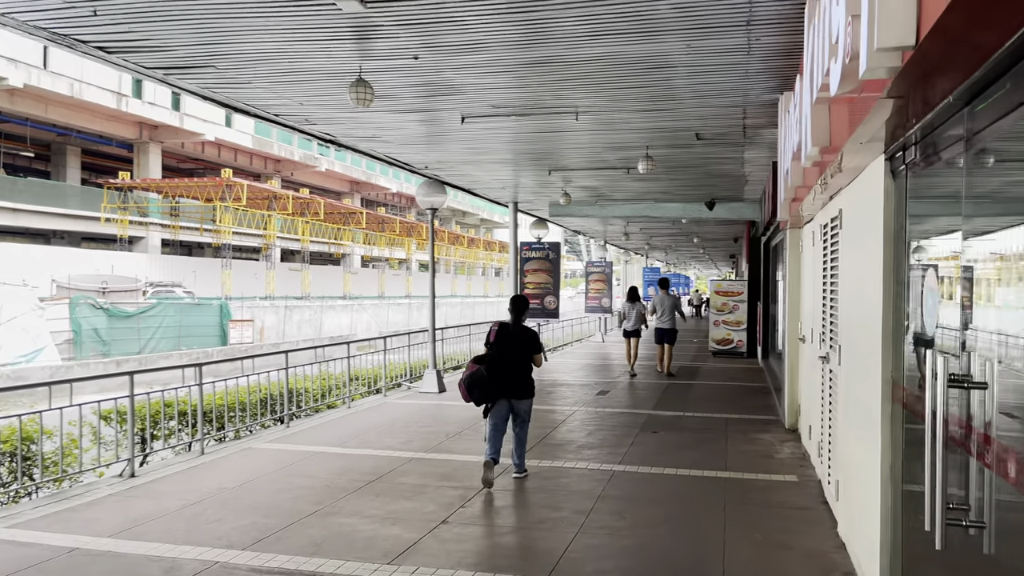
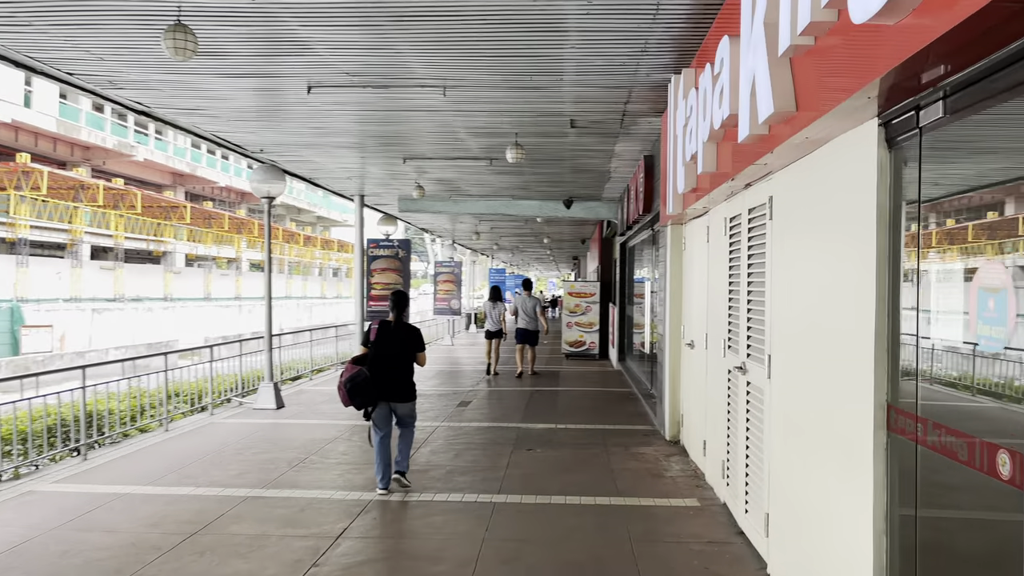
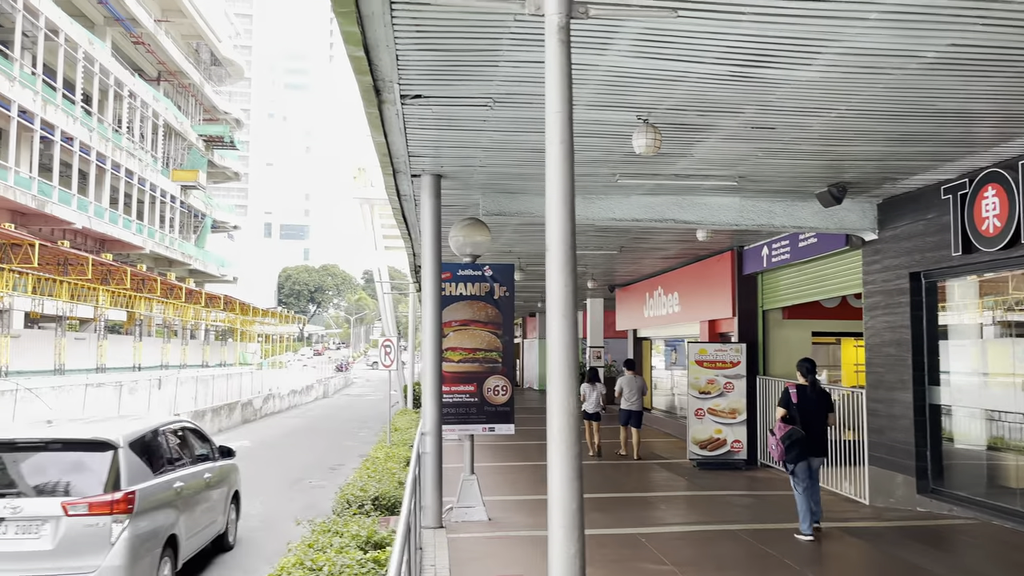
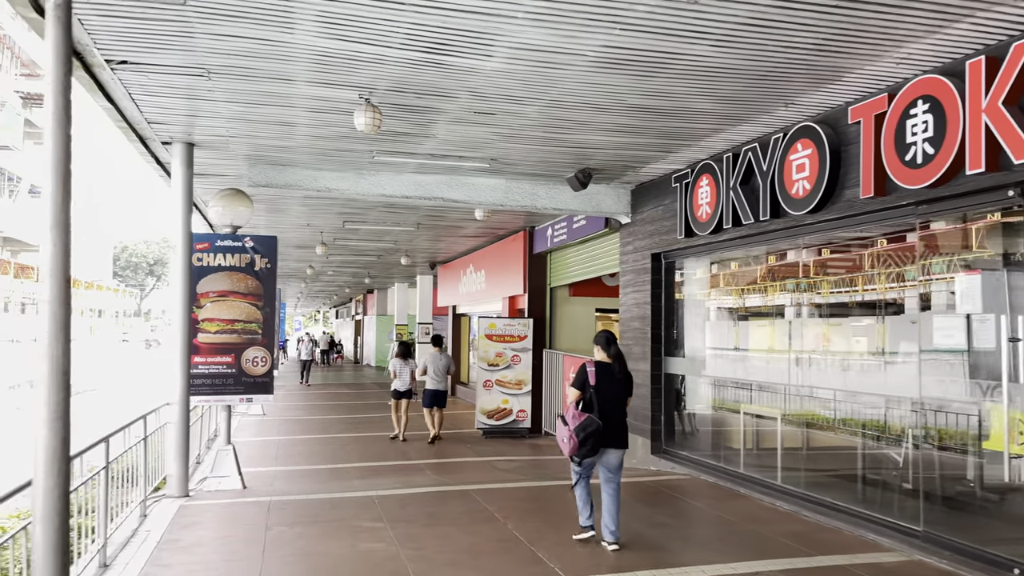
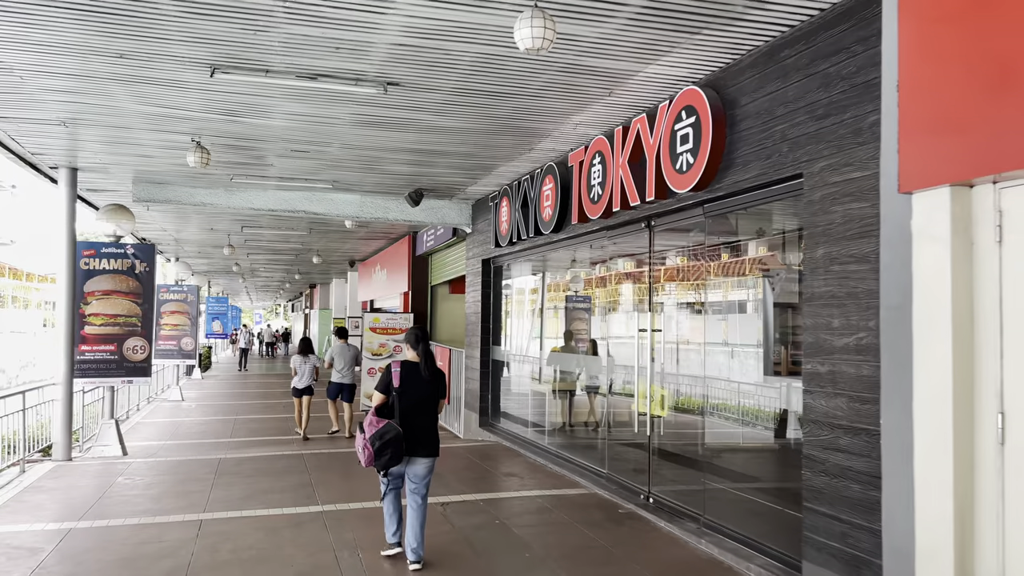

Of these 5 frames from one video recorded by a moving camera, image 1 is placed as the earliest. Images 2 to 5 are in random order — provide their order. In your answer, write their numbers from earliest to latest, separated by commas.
2, 5, 4, 3
